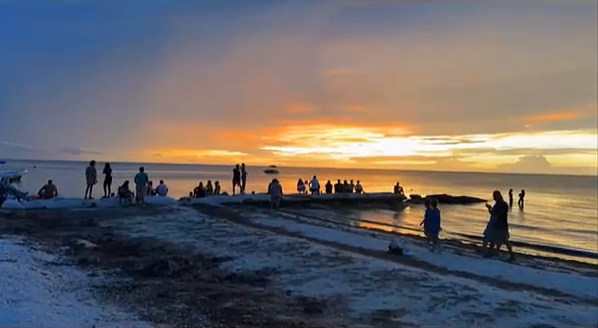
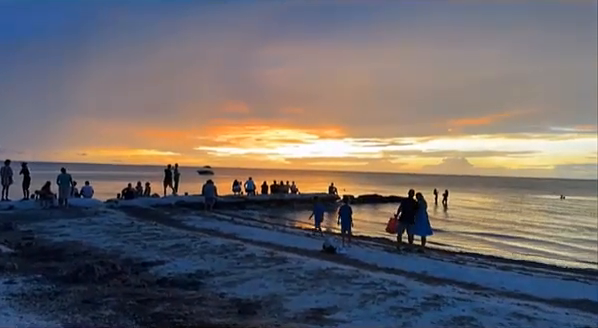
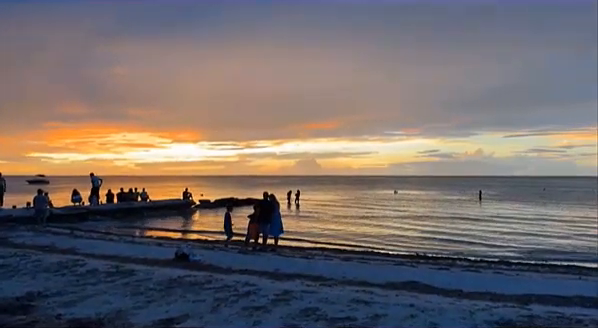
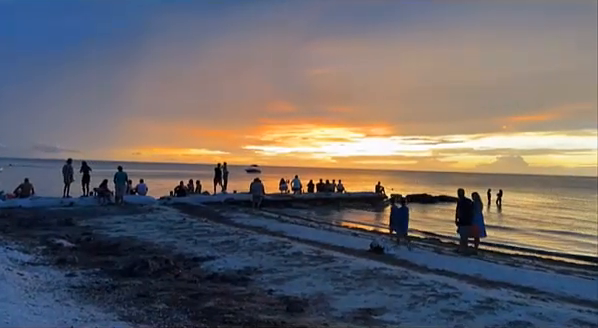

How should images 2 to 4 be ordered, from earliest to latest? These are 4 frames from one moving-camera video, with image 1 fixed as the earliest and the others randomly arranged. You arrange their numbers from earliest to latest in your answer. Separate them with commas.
4, 2, 3
